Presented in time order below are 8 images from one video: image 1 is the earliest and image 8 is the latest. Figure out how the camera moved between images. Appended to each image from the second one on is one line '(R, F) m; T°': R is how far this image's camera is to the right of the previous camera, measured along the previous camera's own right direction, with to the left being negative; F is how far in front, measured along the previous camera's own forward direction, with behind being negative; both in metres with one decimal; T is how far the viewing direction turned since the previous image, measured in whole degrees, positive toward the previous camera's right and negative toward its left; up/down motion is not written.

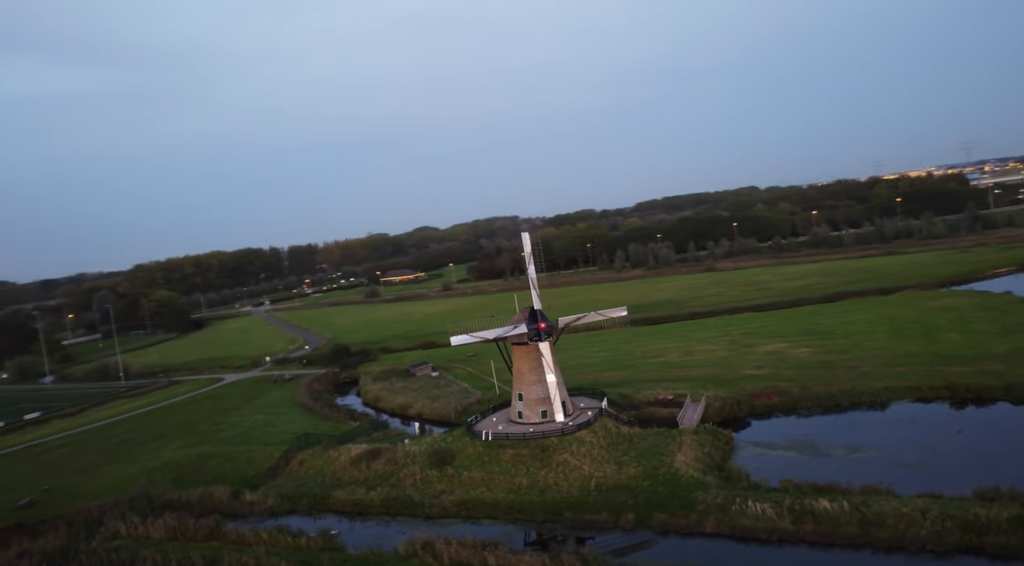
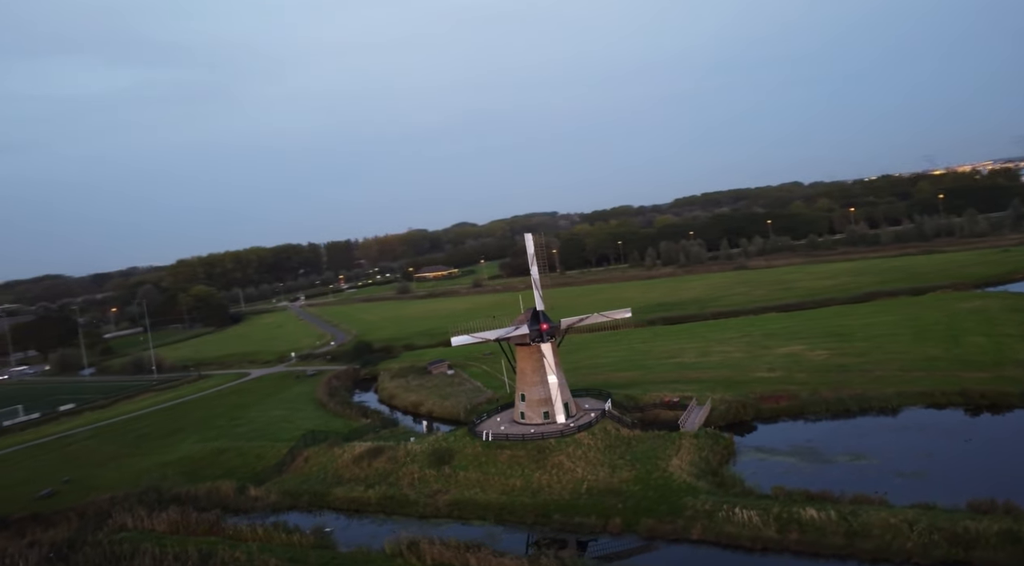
(+1.1, 0.0) m; -3°
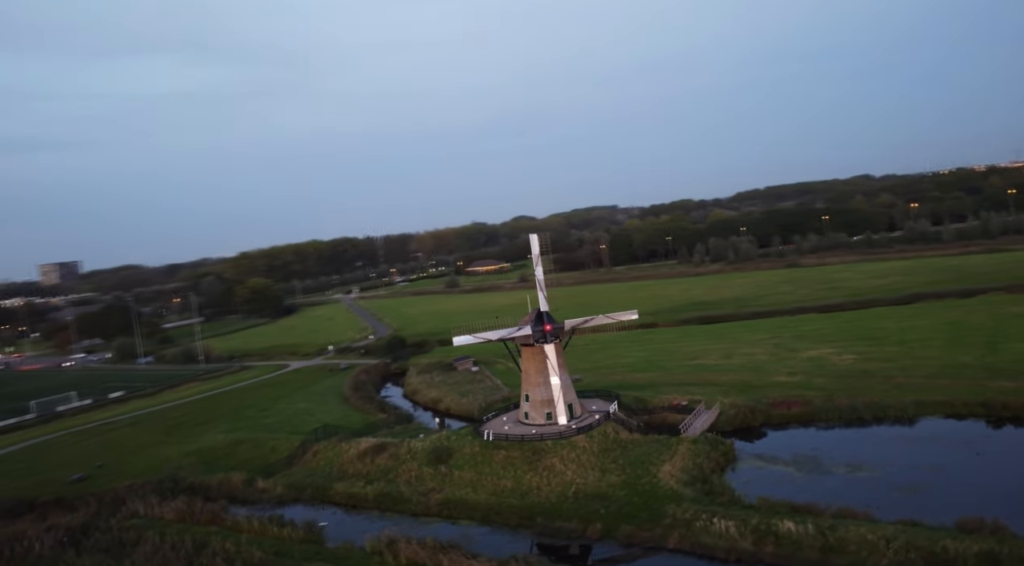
(+1.6, +0.1) m; -4°
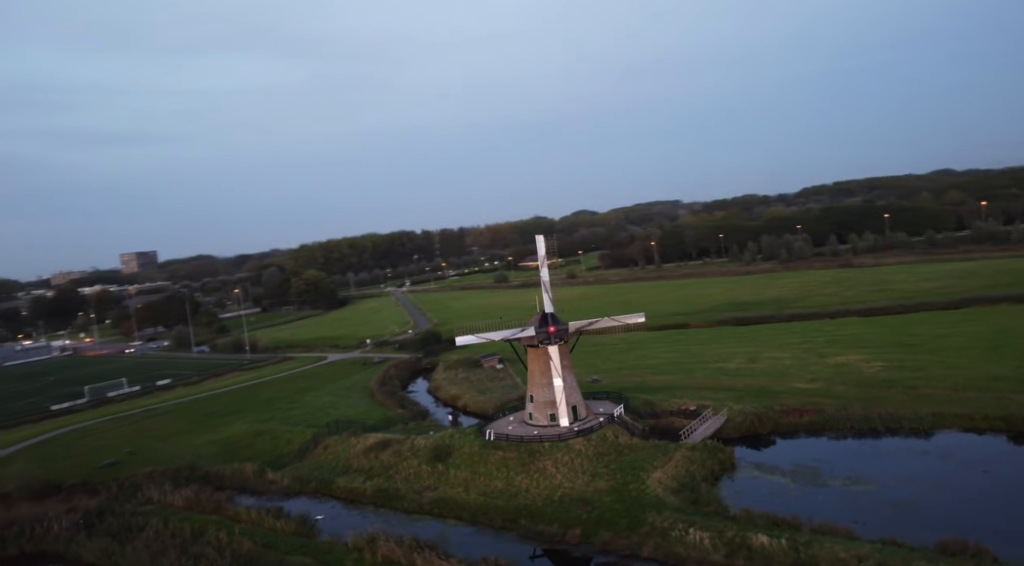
(+1.6, 0.0) m; -4°
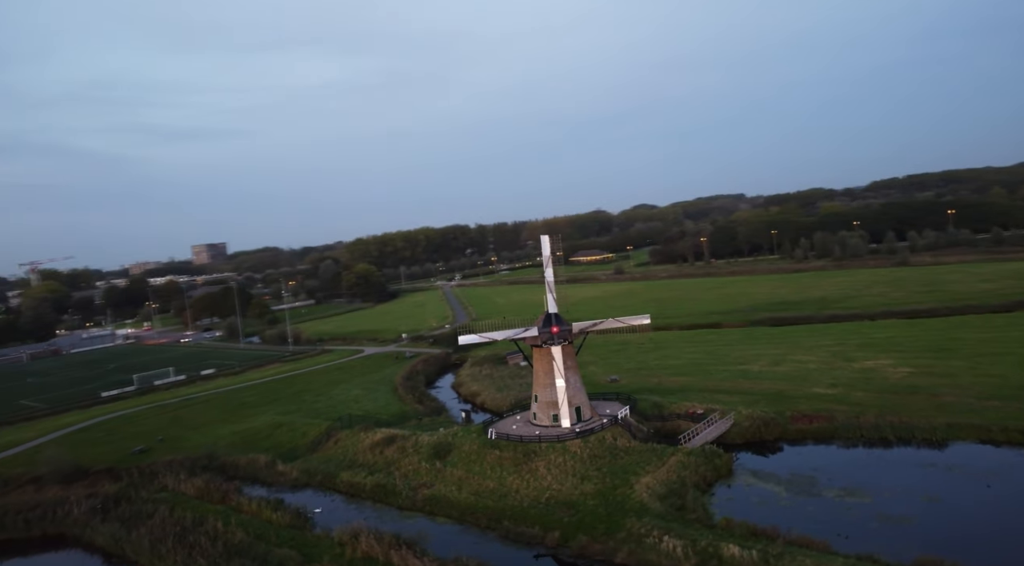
(+1.6, 0.0) m; -4°
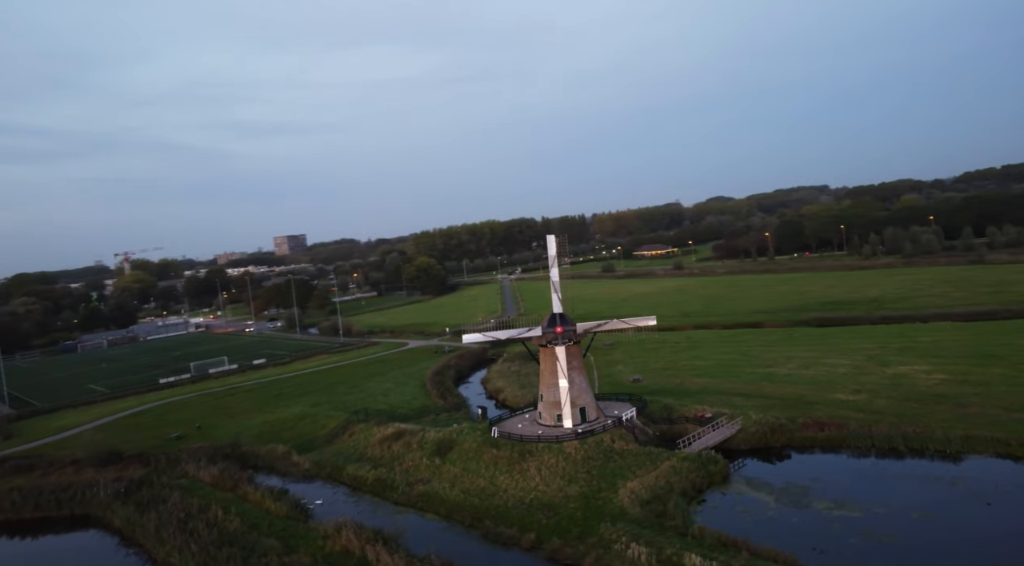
(+2.0, -0.1) m; -5°
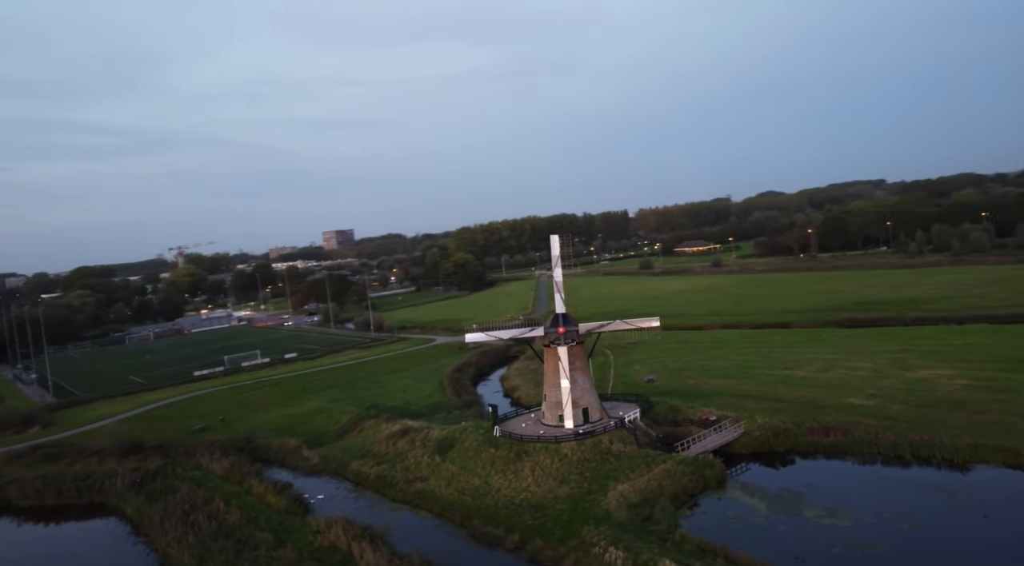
(+1.3, -0.1) m; -3°
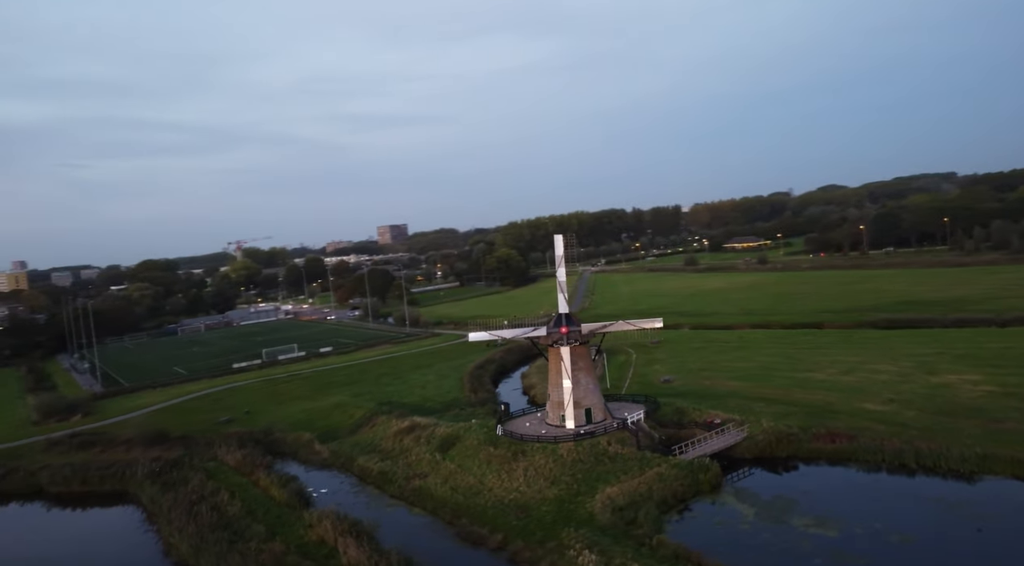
(+1.5, -0.1) m; -3°
